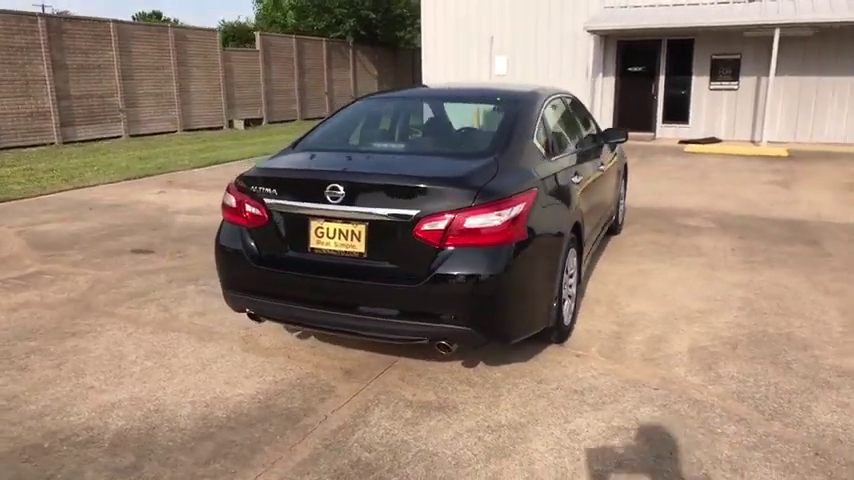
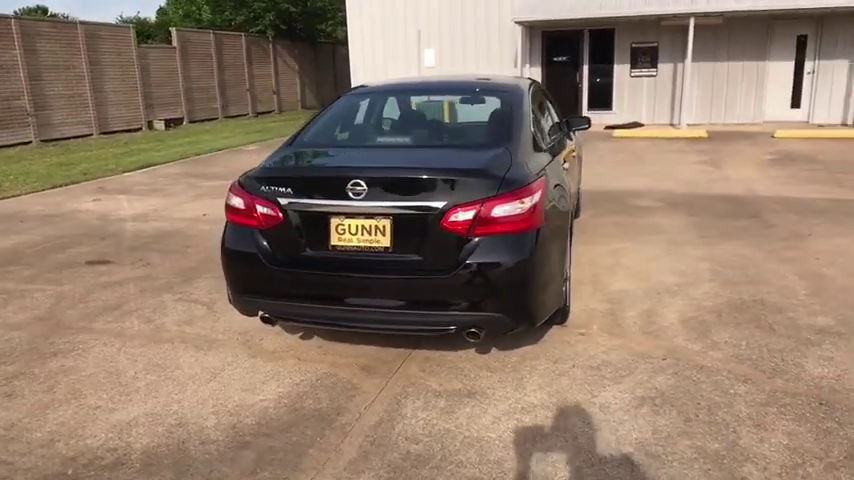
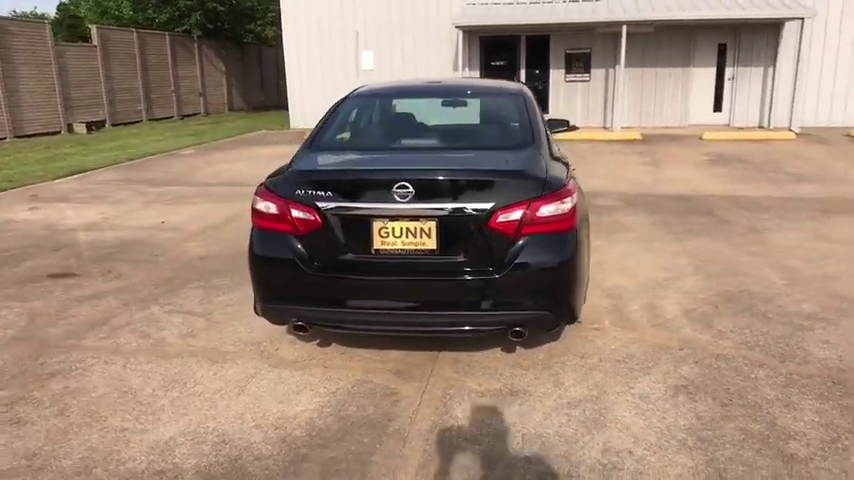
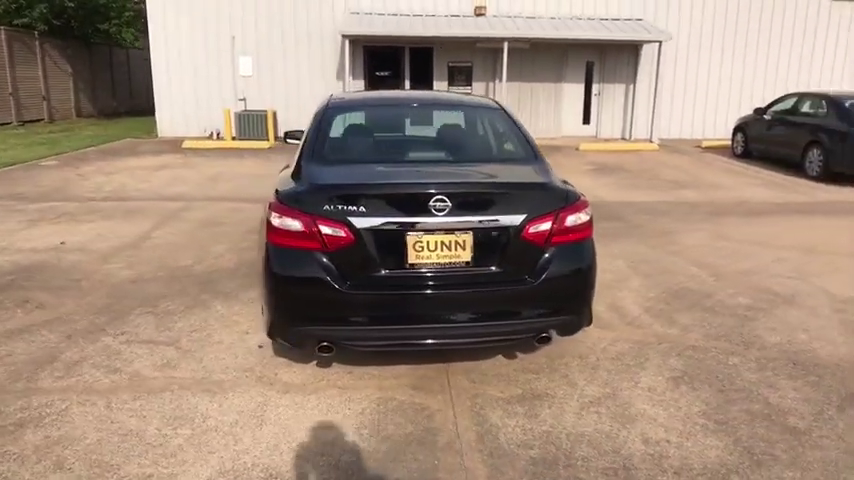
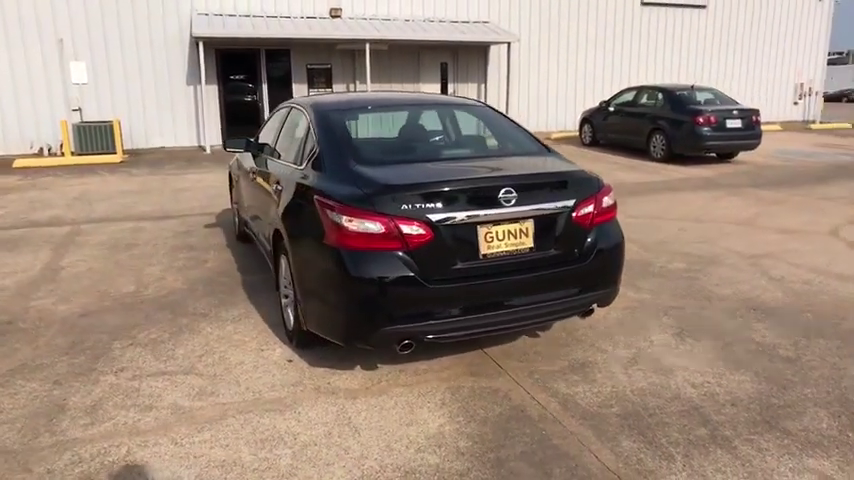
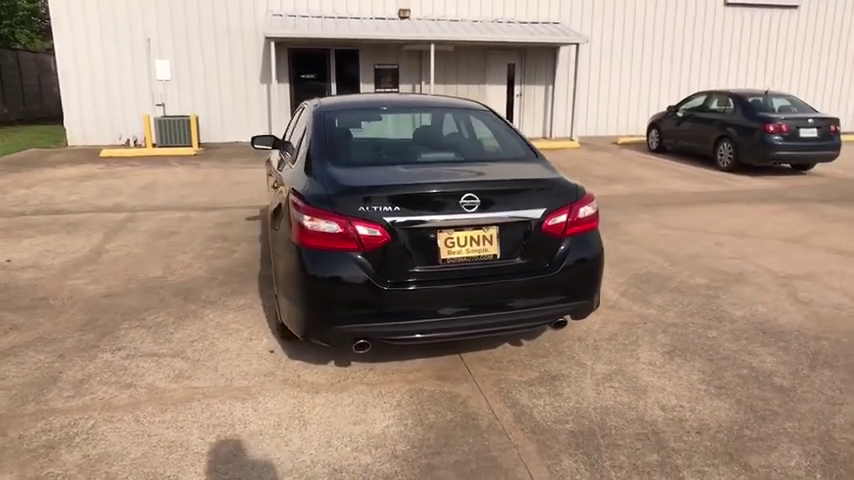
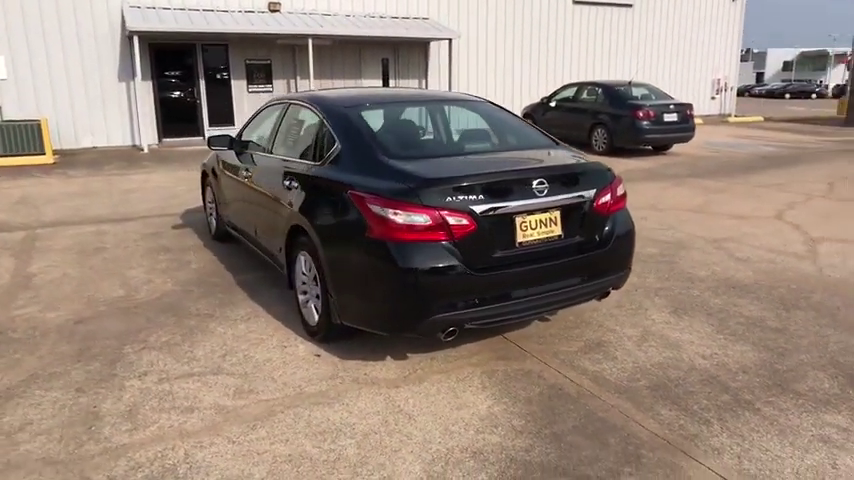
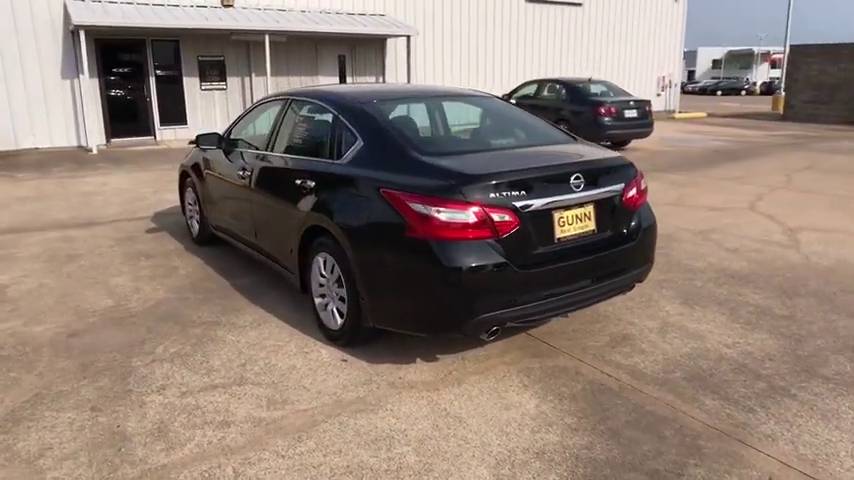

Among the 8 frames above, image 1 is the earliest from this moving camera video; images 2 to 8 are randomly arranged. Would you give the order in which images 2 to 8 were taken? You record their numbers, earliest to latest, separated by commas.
2, 3, 4, 6, 5, 7, 8
